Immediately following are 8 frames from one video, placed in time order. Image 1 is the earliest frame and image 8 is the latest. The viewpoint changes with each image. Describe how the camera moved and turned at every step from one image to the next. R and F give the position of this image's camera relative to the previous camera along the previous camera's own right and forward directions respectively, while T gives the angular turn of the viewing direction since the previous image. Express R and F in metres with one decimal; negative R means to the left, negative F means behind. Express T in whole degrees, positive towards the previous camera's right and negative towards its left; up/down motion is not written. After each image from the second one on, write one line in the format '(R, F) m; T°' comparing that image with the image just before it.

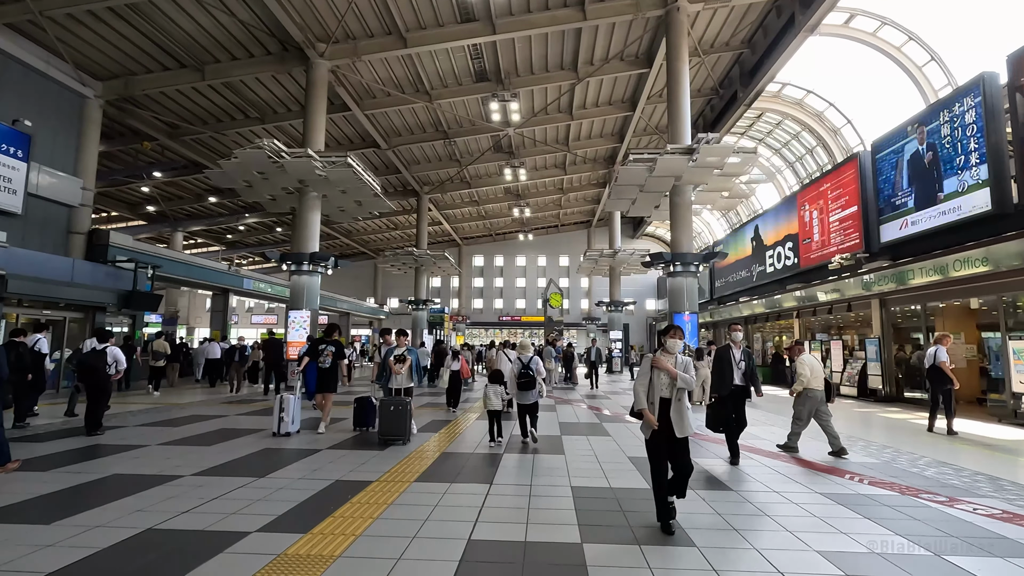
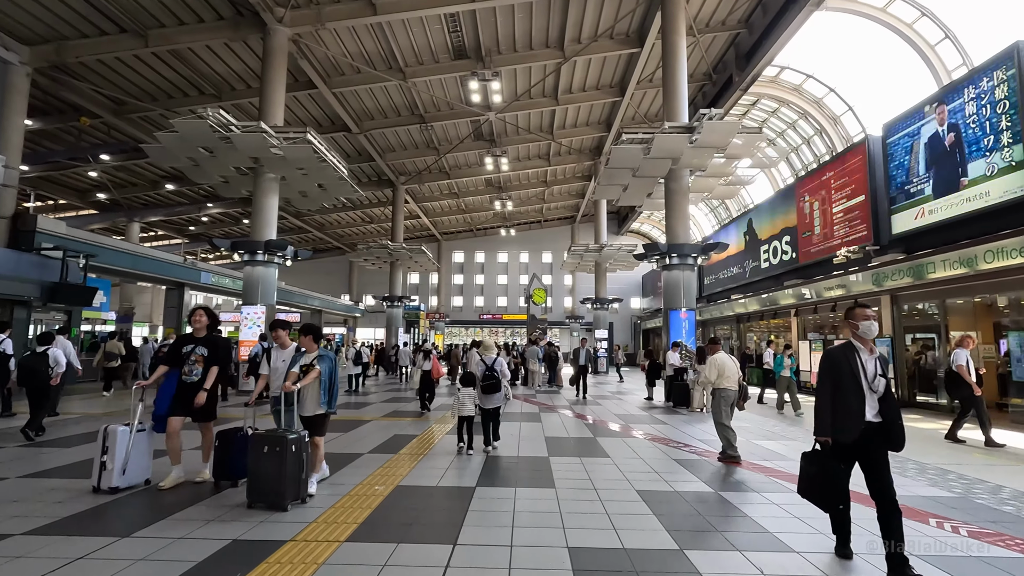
(0.0, +1.3) m; +2°
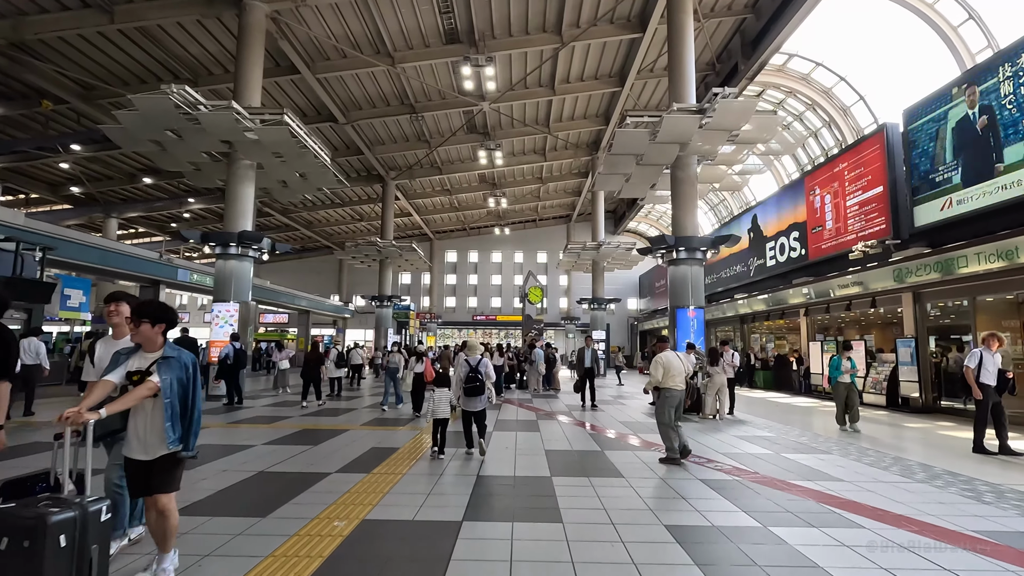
(0.0, +0.9) m; +1°
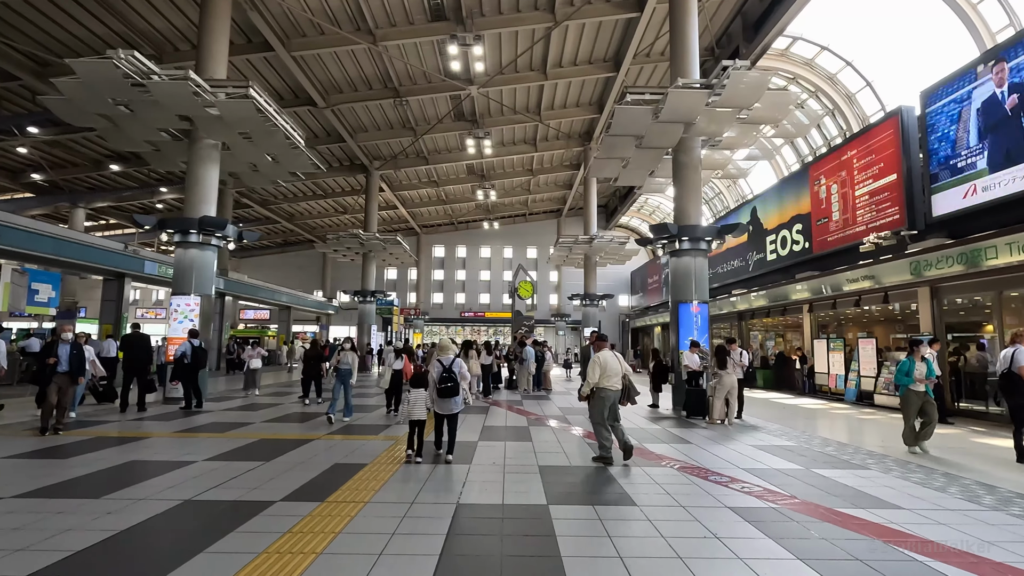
(0.0, +0.9) m; +1°
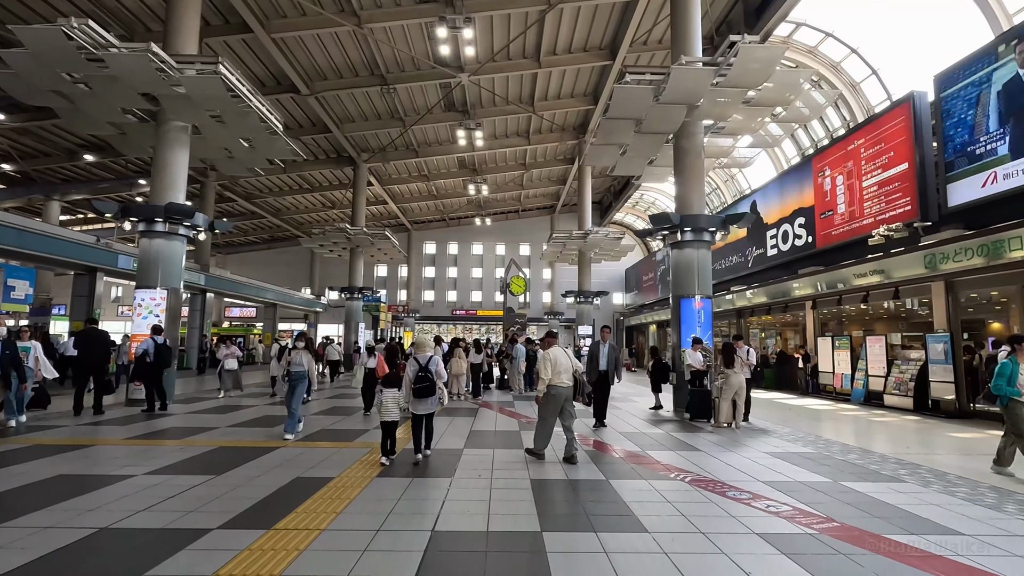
(0.0, +0.7) m; +1°
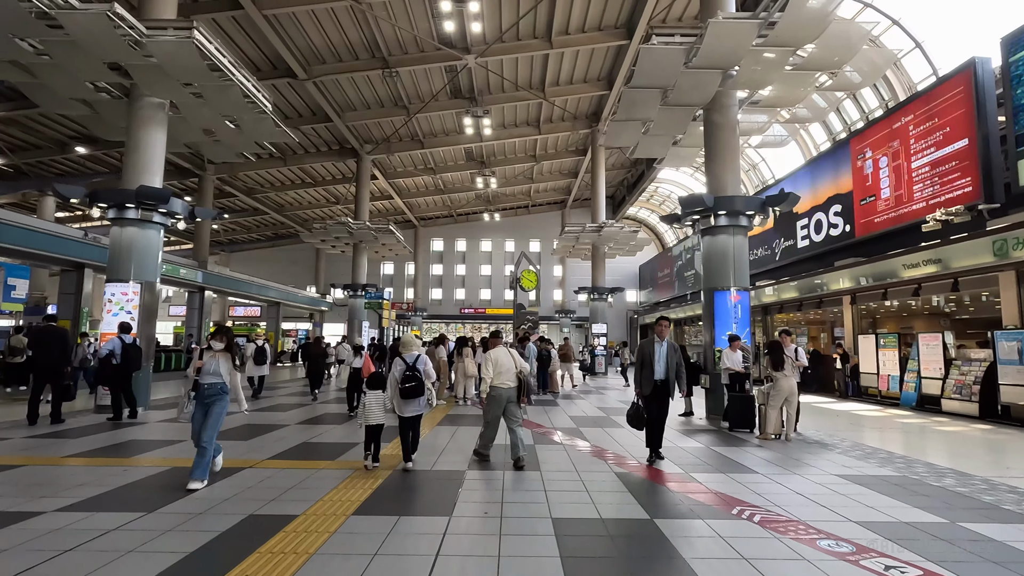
(0.0, +1.1) m; -1°
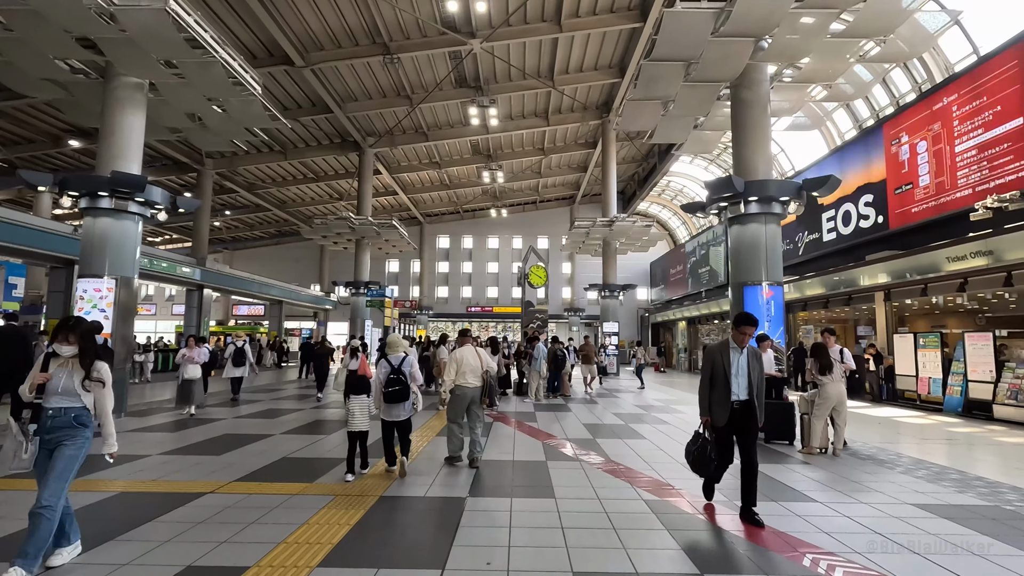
(0.0, +0.8) m; -1°
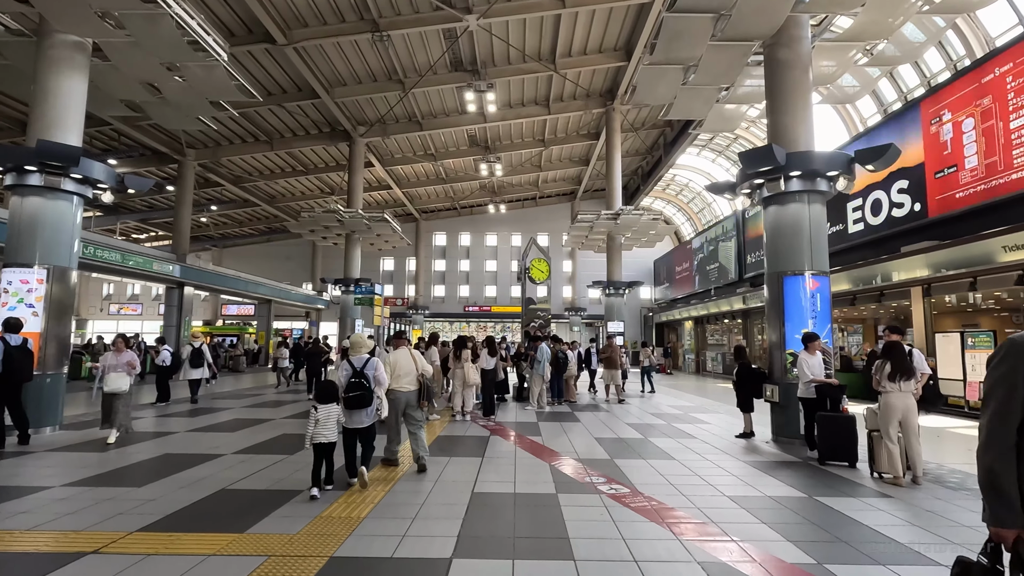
(0.0, +1.1) m; 0°
